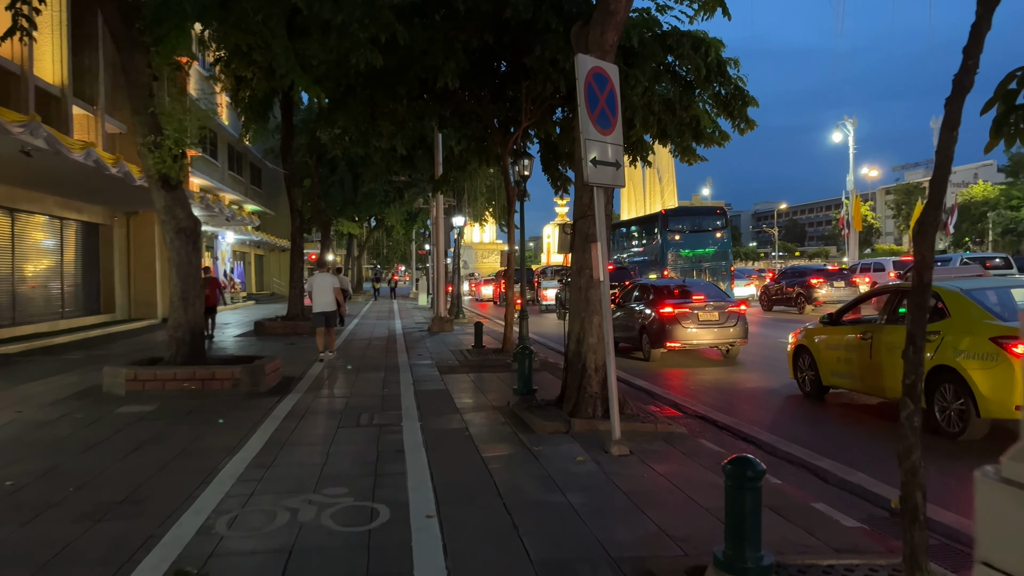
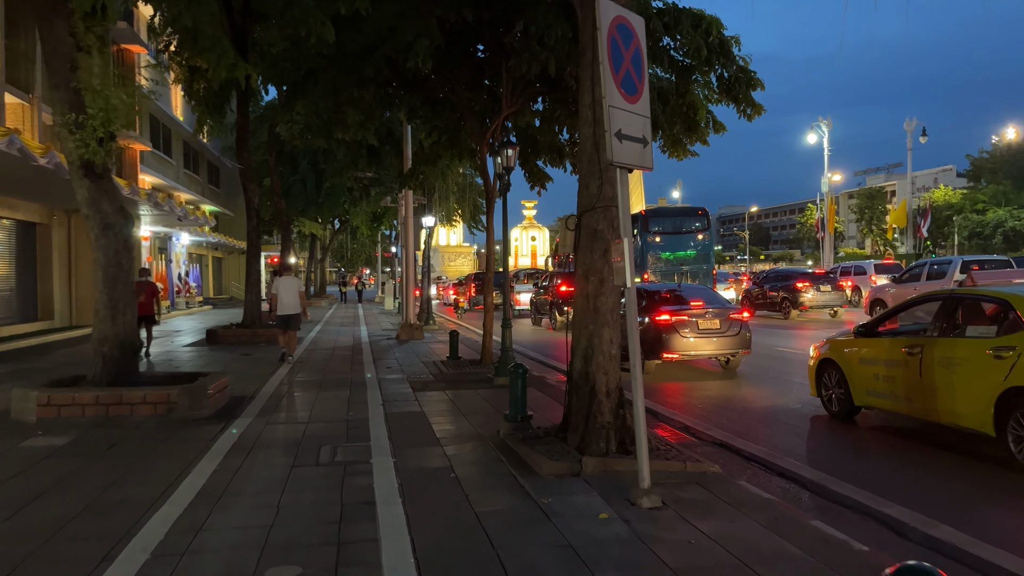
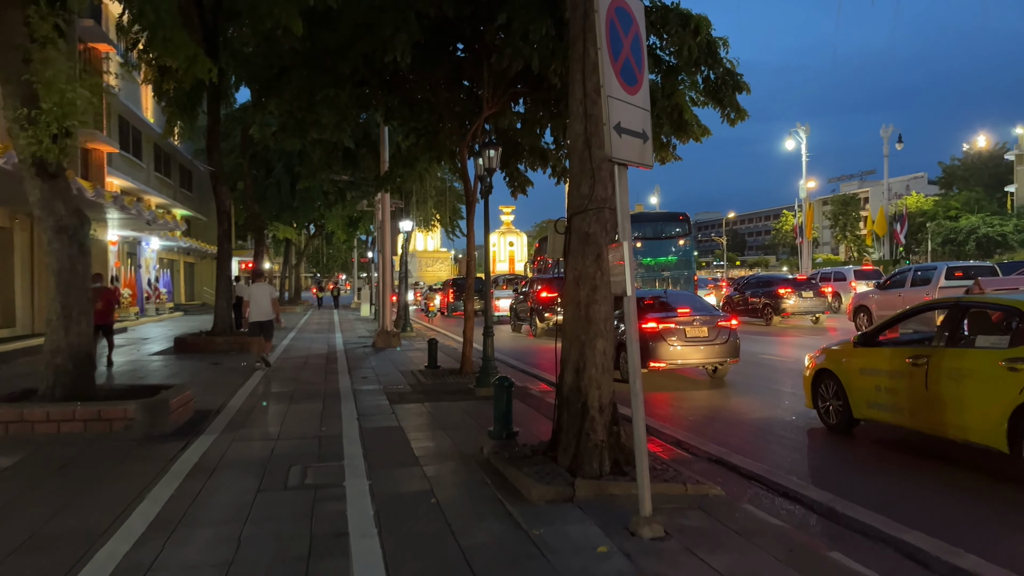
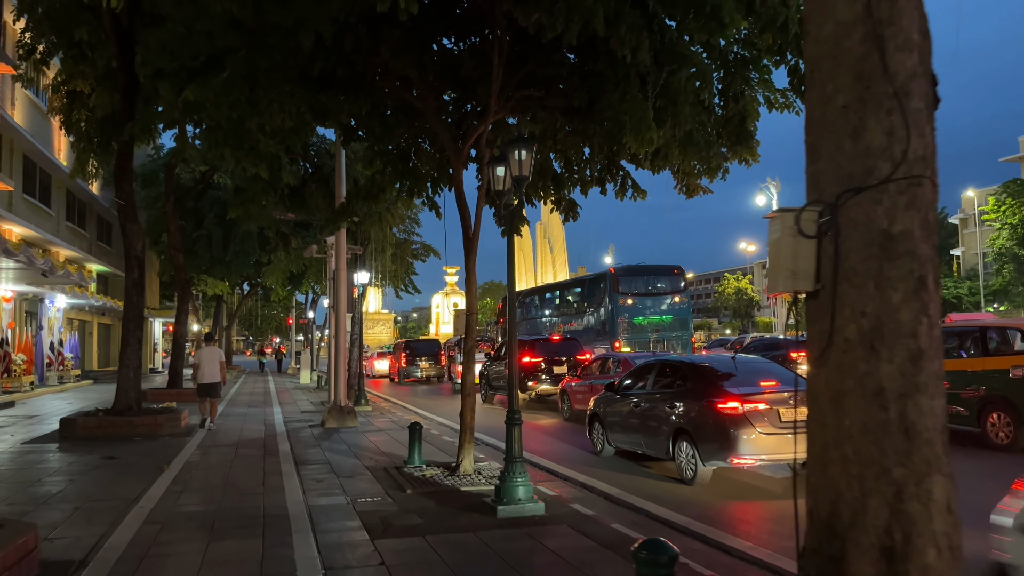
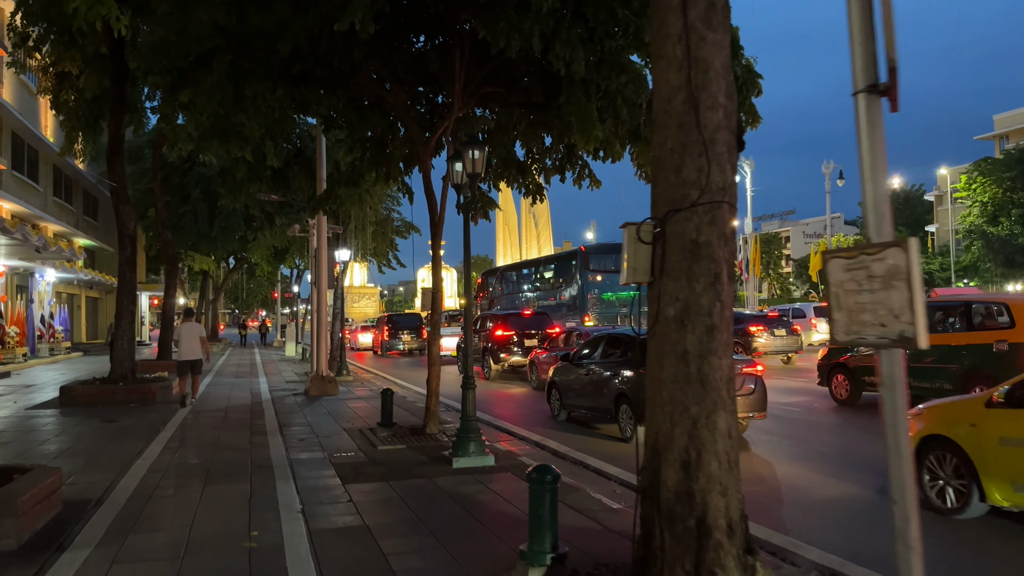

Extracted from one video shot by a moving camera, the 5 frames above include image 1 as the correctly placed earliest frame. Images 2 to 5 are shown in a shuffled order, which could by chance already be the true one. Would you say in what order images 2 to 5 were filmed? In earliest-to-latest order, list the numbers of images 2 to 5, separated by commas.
2, 3, 5, 4
